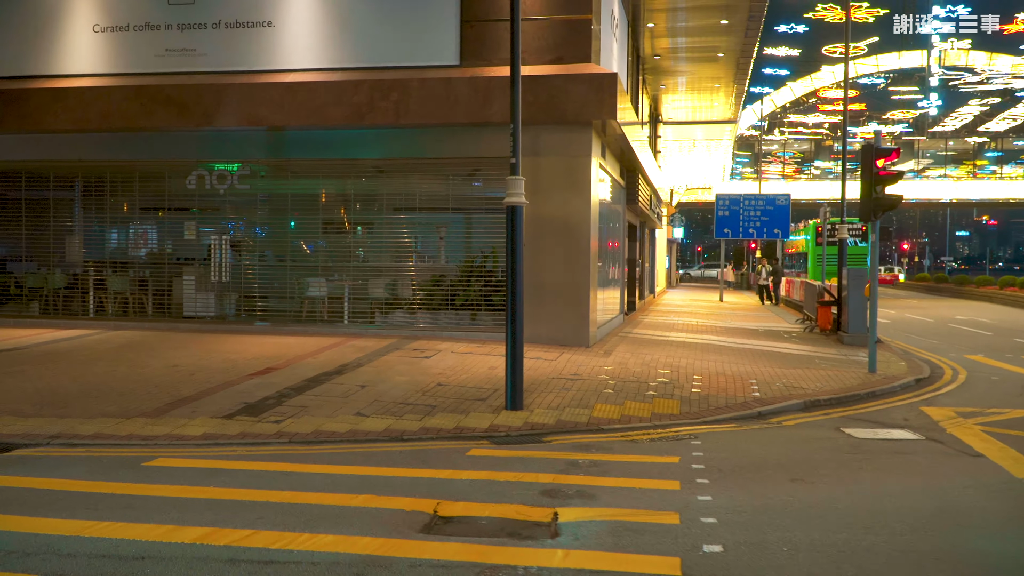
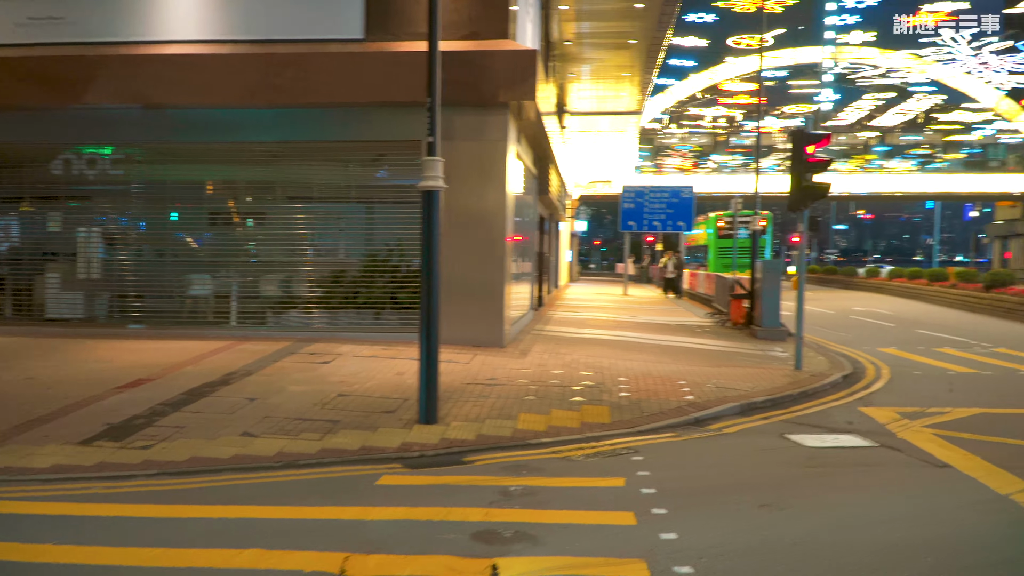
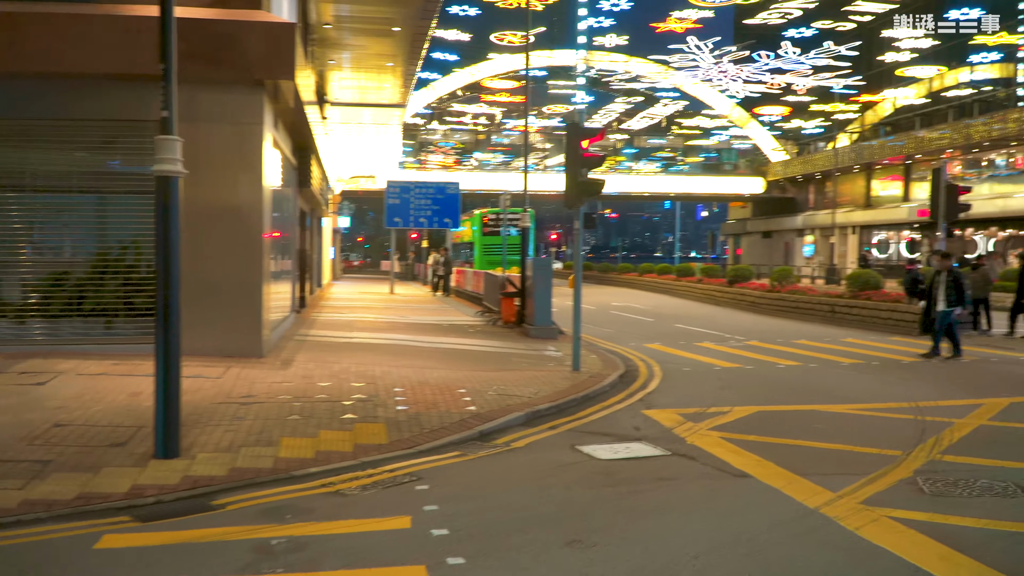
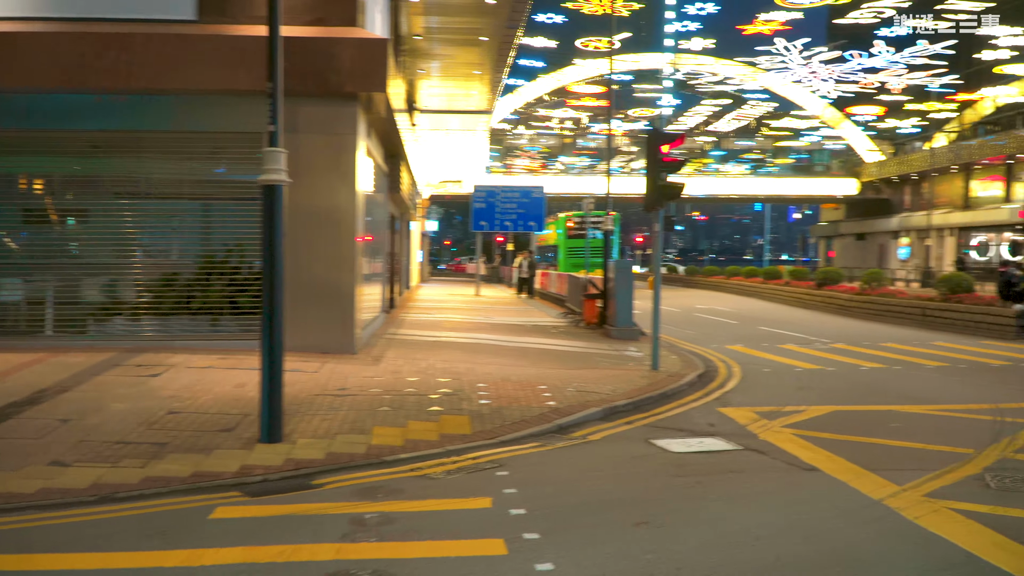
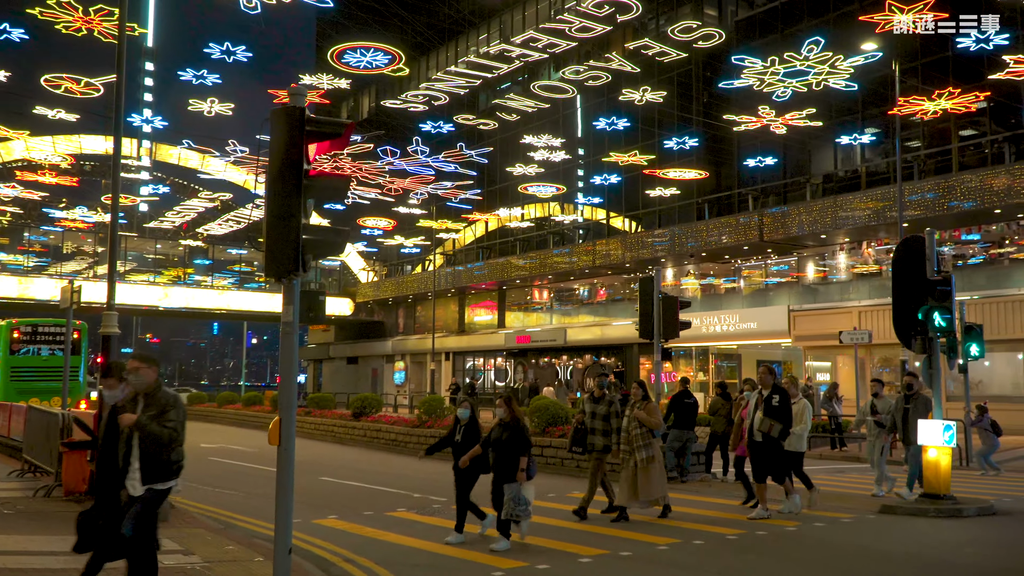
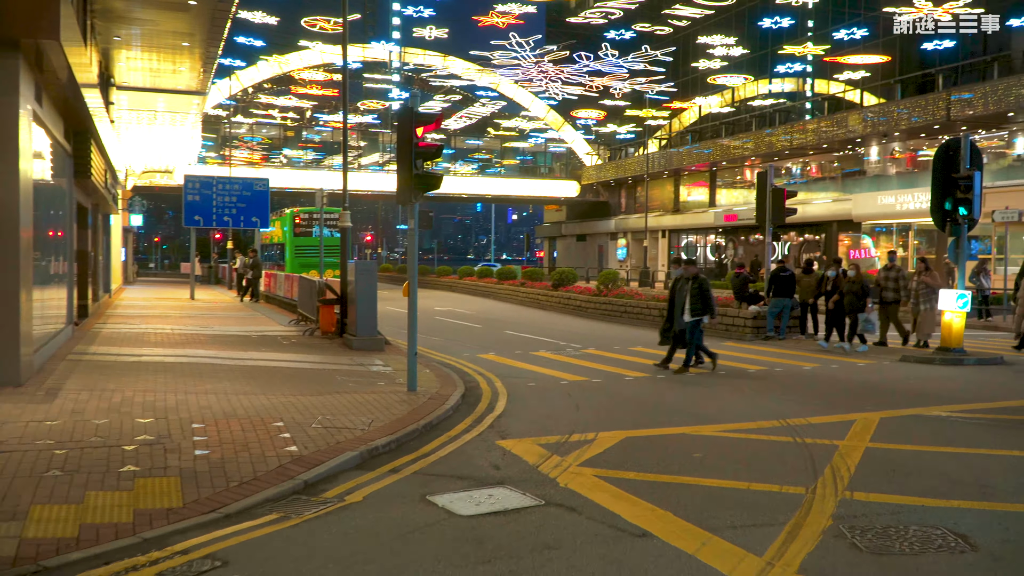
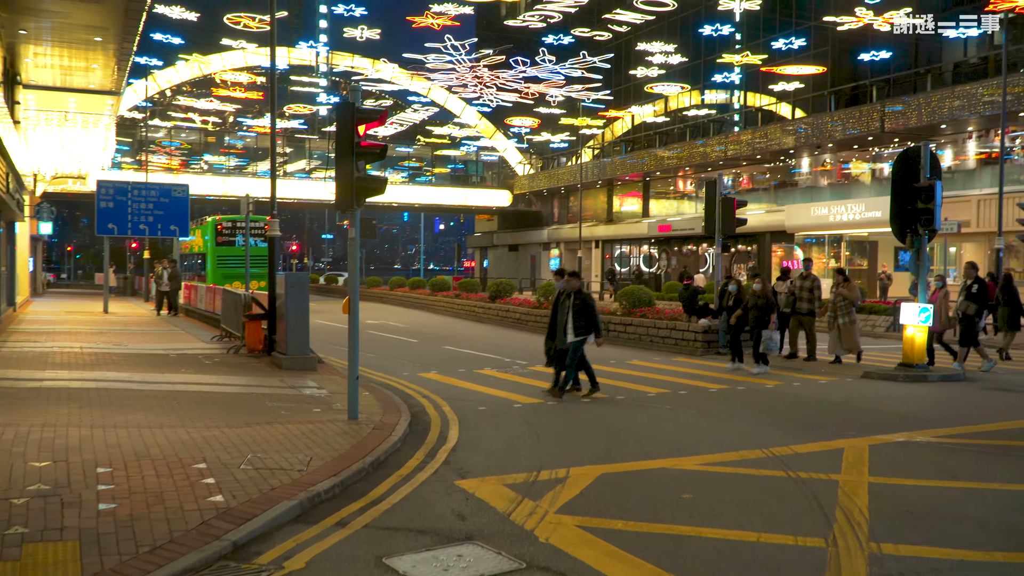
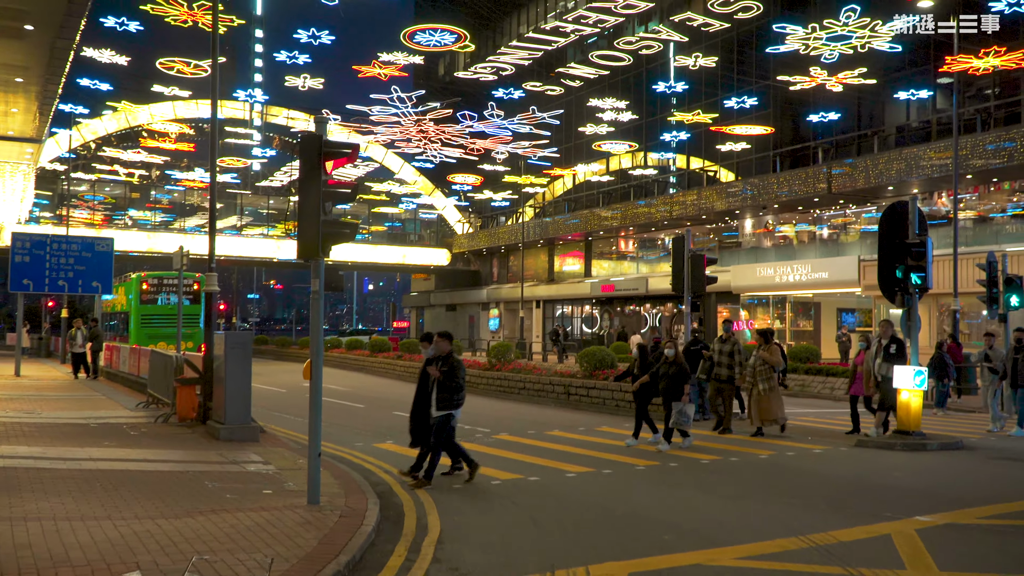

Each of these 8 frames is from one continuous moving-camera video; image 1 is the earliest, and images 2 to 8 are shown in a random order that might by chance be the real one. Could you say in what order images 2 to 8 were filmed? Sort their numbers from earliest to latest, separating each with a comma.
2, 4, 3, 6, 7, 8, 5
